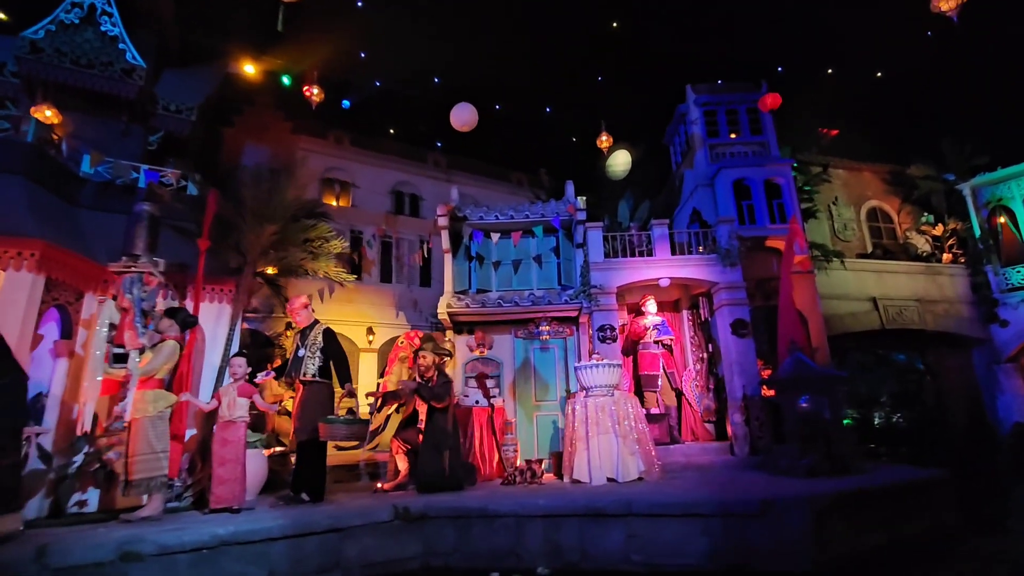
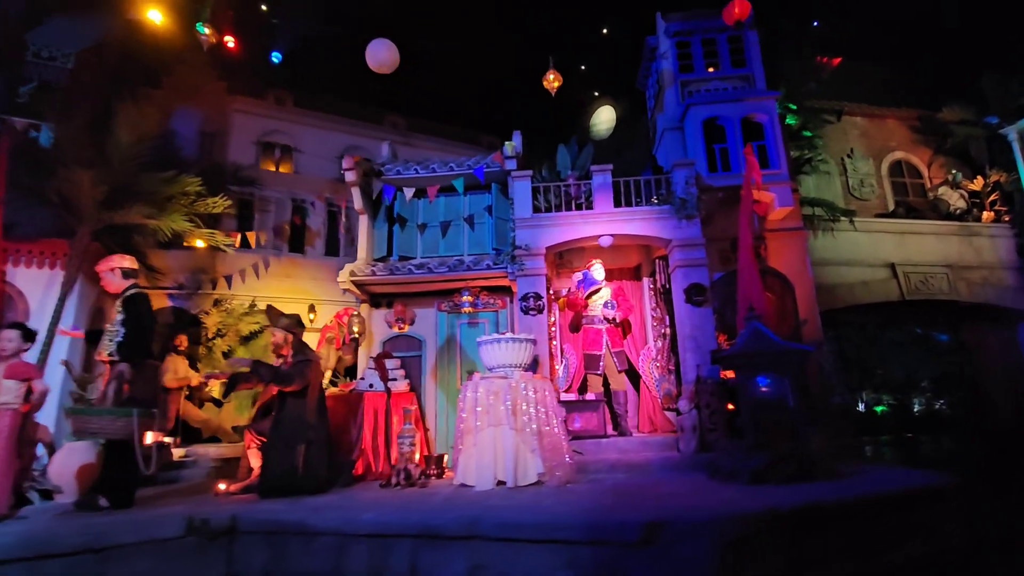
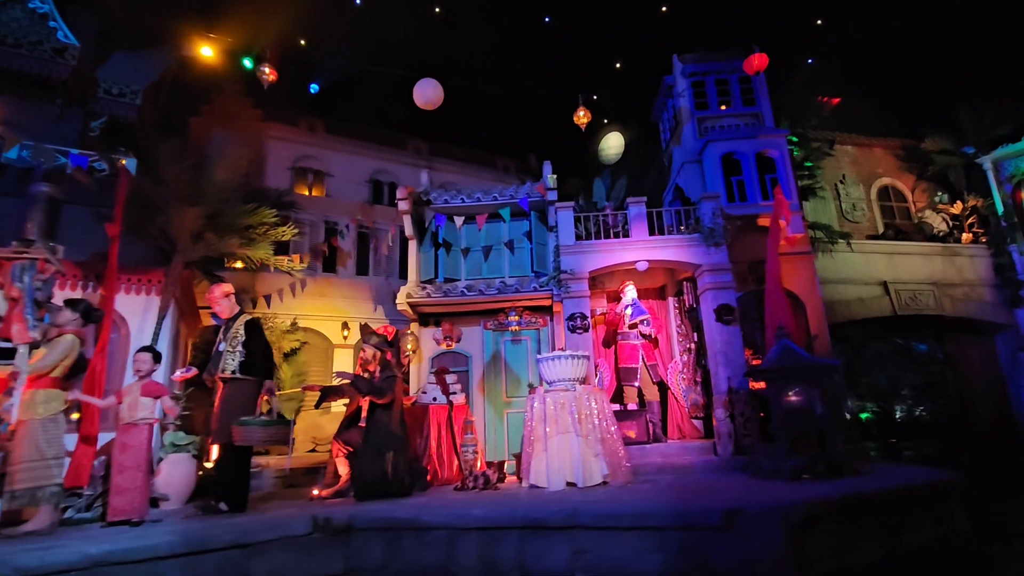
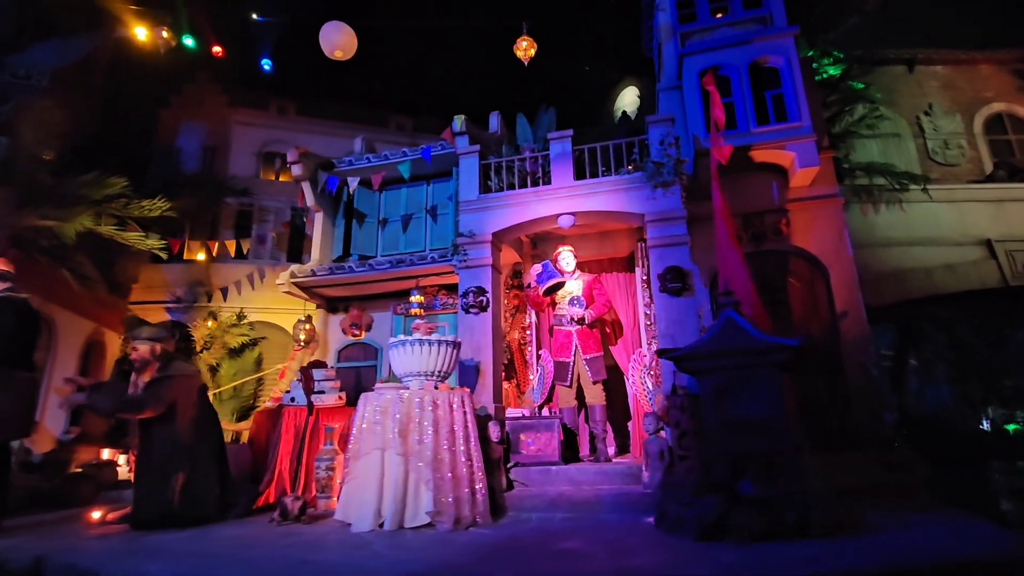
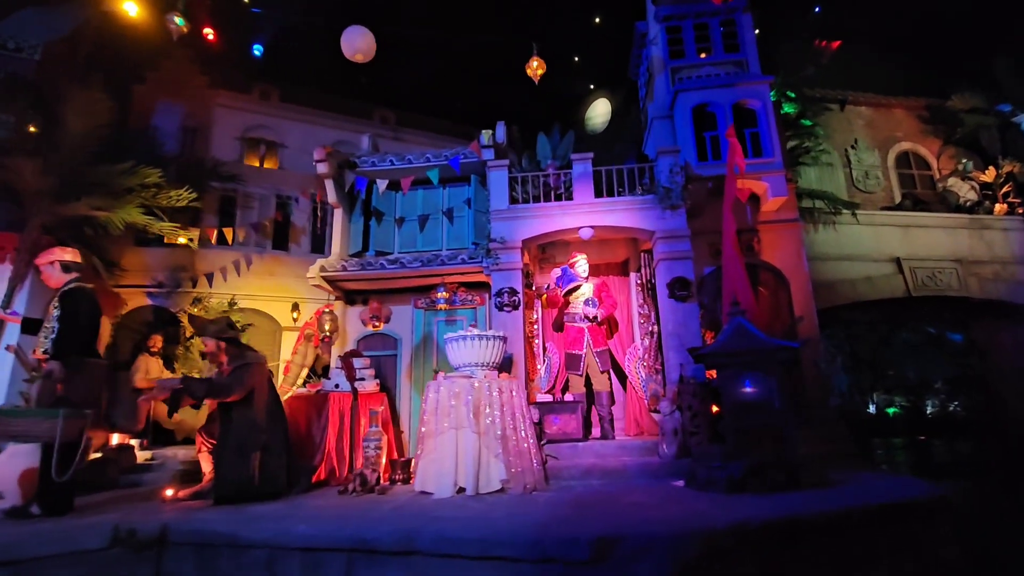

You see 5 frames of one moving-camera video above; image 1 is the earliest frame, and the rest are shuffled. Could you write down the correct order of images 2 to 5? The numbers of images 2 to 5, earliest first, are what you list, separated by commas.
3, 2, 5, 4
